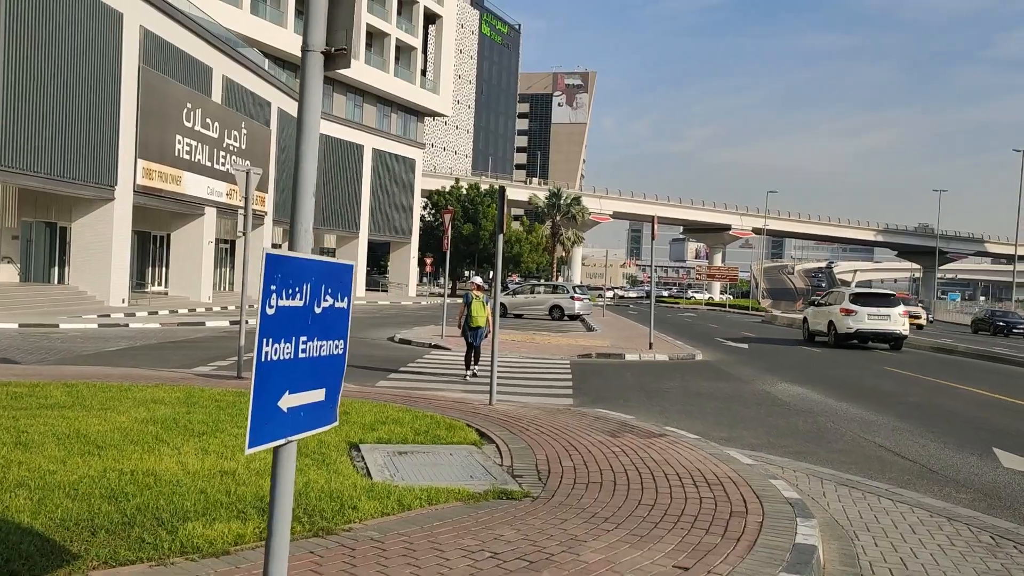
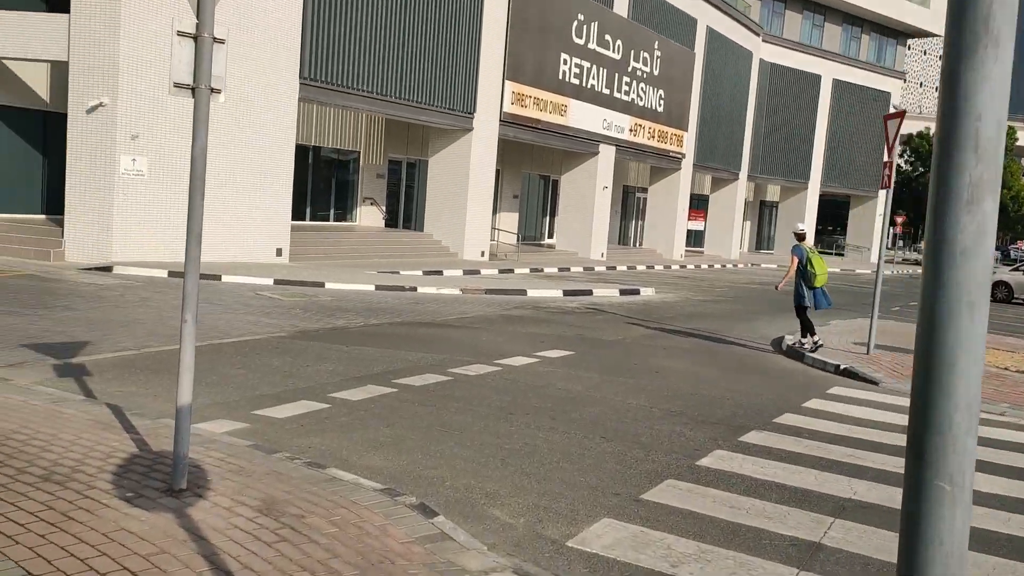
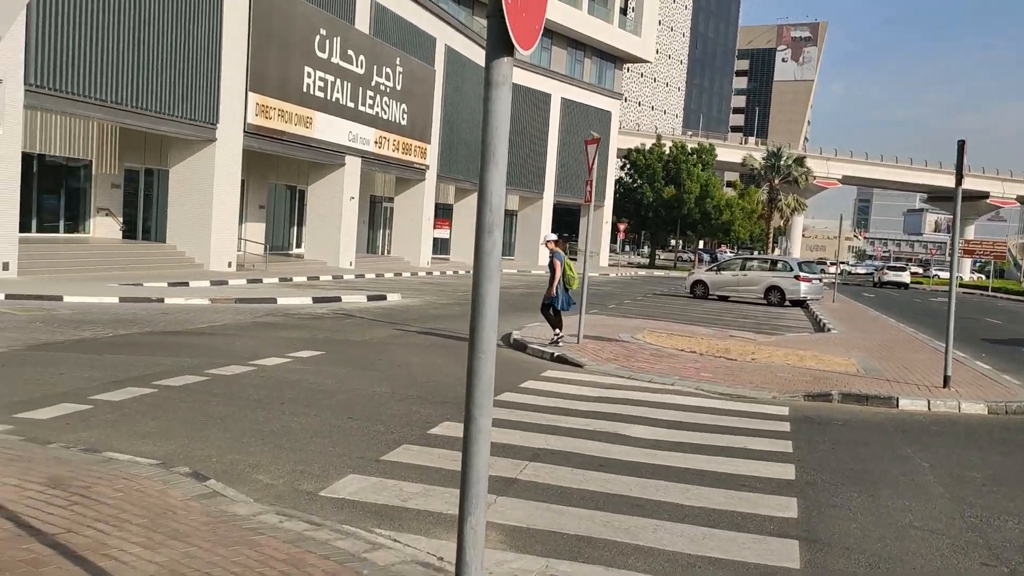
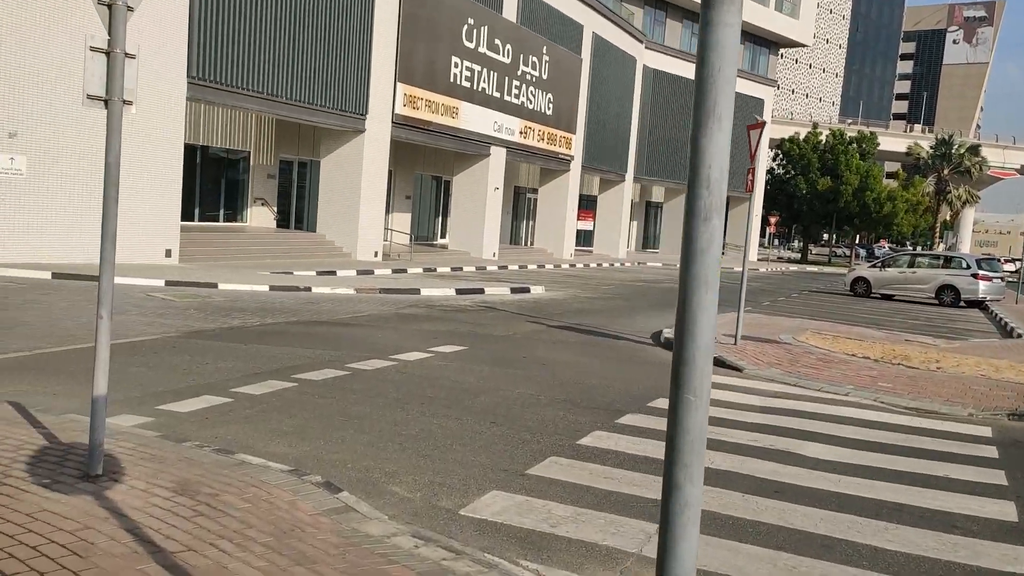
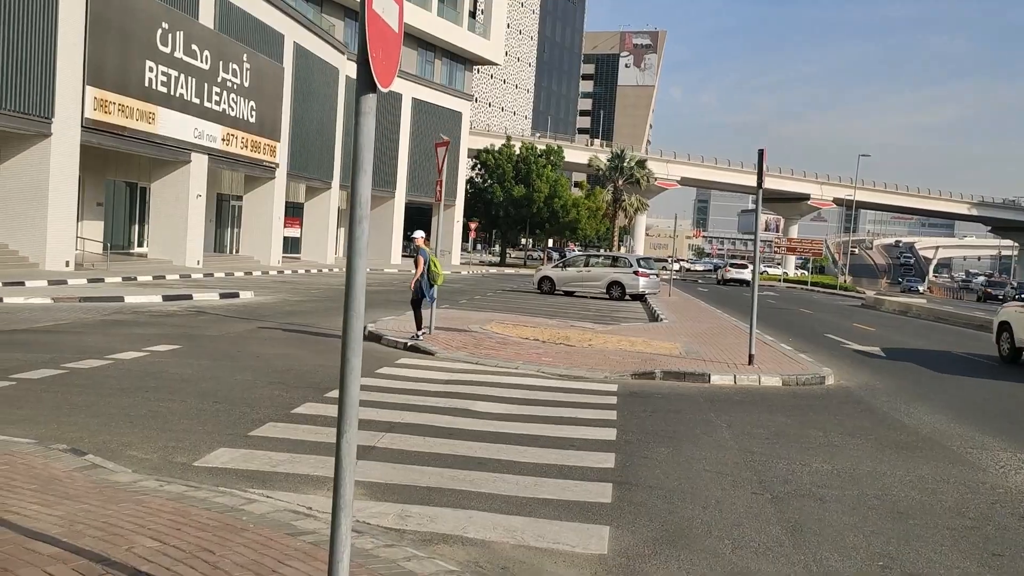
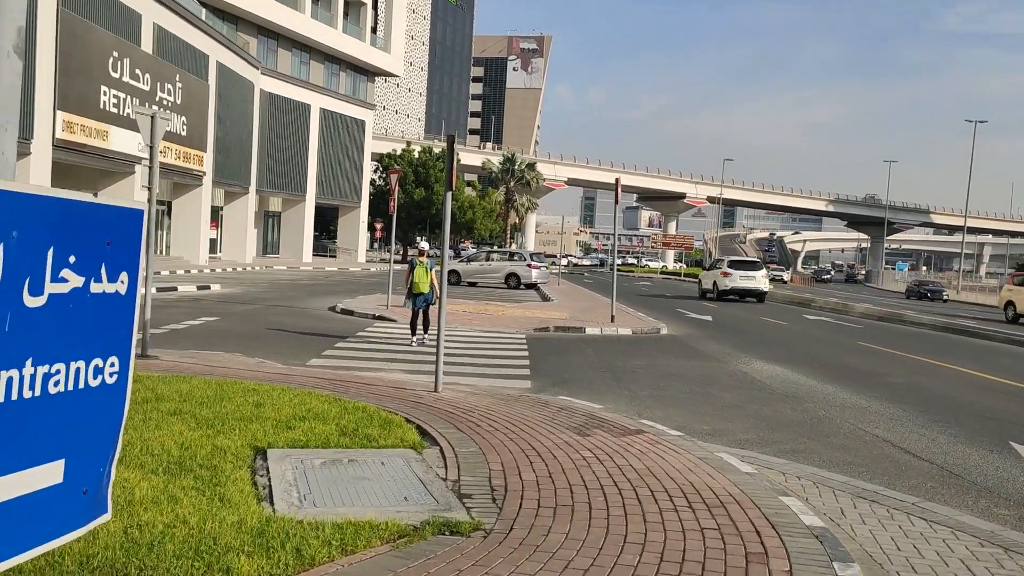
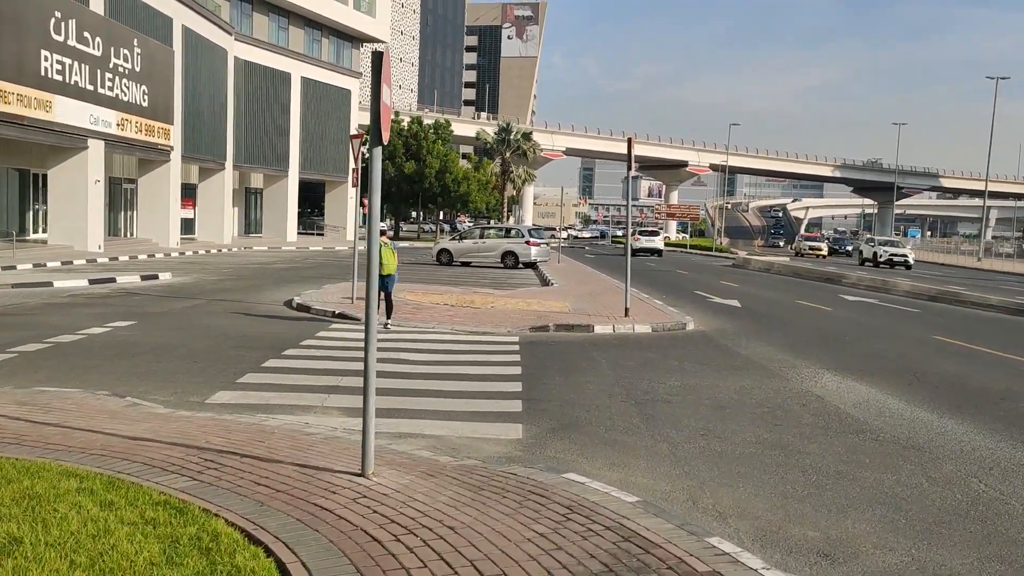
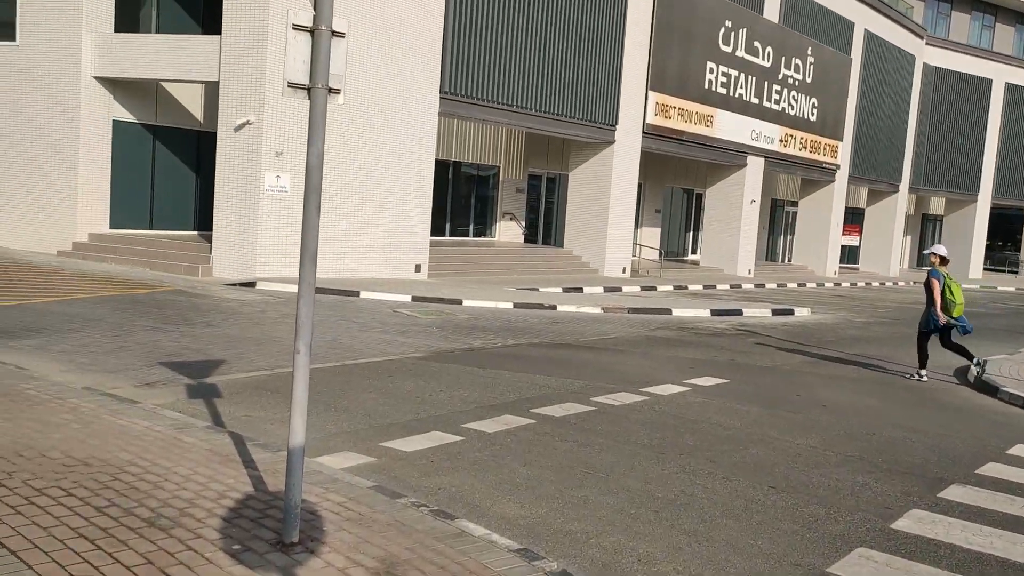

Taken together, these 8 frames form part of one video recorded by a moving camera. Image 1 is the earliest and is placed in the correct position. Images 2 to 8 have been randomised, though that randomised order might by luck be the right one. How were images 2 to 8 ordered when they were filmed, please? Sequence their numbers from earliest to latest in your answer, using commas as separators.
6, 7, 5, 3, 4, 2, 8
